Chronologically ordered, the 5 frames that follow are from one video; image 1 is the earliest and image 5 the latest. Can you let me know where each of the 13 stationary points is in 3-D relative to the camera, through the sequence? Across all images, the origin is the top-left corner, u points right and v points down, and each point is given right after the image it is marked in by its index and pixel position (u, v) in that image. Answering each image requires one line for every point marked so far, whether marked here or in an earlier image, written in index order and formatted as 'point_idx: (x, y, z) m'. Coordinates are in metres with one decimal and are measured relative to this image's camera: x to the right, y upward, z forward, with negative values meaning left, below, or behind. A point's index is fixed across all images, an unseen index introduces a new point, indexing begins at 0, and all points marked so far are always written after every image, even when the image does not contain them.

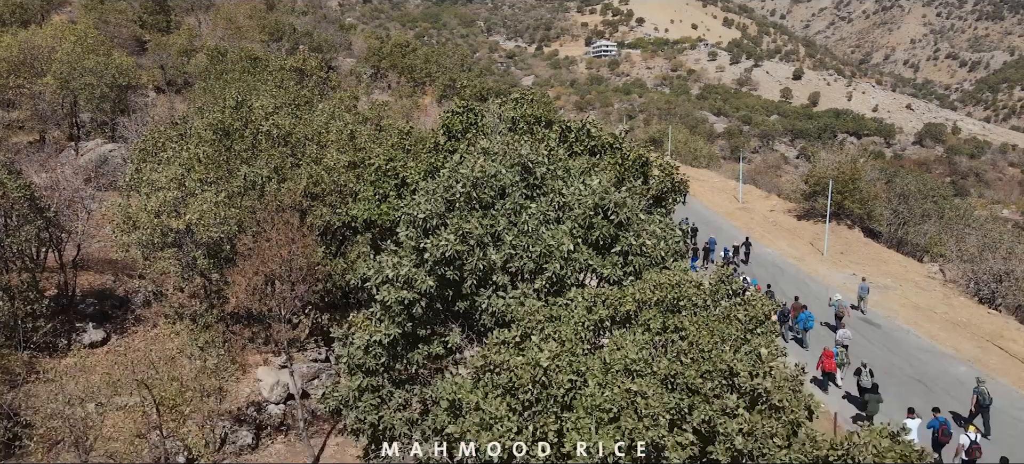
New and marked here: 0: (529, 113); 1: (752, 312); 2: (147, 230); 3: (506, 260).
0: (+0.5, +3.4, +18.1) m
1: (+4.3, -1.4, +11.6) m
2: (-10.9, 0.0, +19.4) m
3: (-0.1, -0.5, +12.4) m
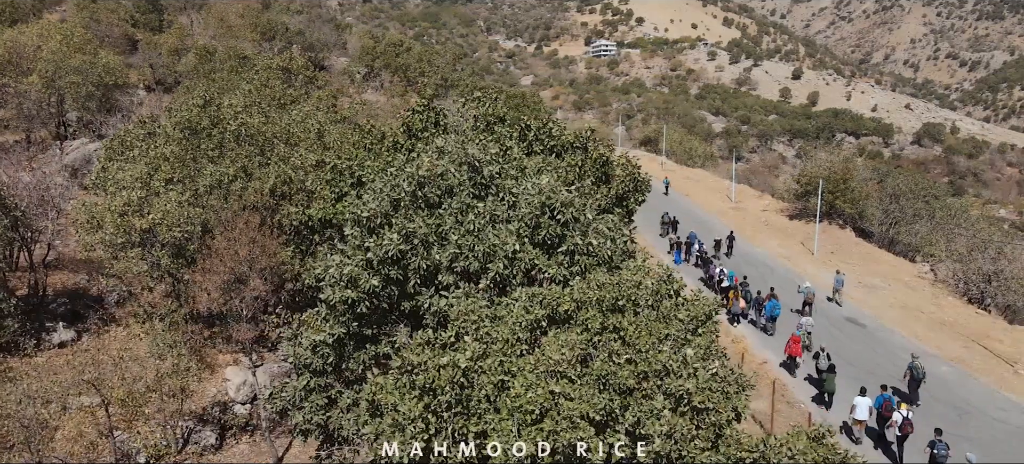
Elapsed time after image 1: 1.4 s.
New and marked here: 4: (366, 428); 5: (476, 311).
0: (-0.5, +3.4, +18.0) m
1: (+3.2, -1.4, +11.5) m
2: (-11.9, +0.1, +19.3) m
3: (-1.1, -0.5, +12.3) m
4: (-2.4, -3.0, +10.0) m
5: (-0.6, -1.4, +11.1) m
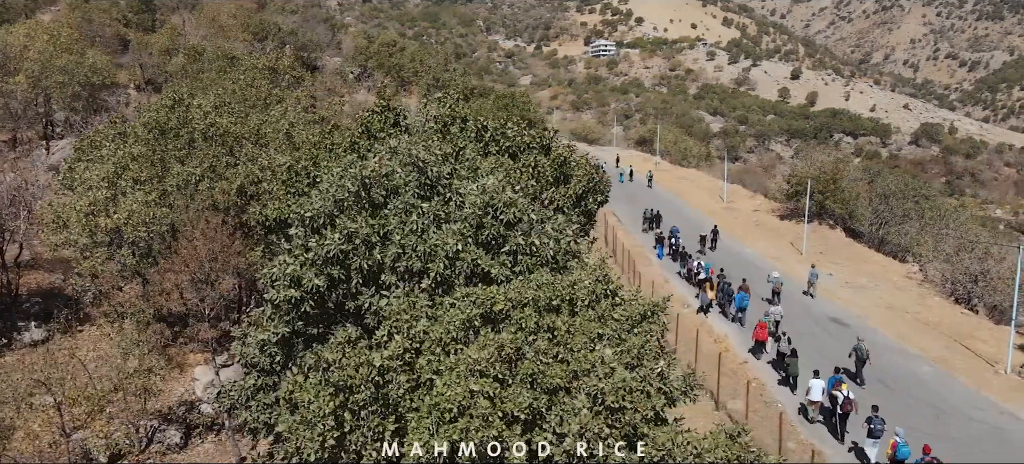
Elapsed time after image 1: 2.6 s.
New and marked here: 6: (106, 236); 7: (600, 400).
0: (-1.6, +3.4, +18.1) m
1: (+2.1, -1.4, +11.5) m
2: (-13.0, +0.1, +19.4) m
3: (-2.2, -0.5, +12.4) m
4: (-3.5, -3.0, +10.1) m
5: (-1.7, -1.4, +11.1) m
6: (-12.2, -0.1, +19.5) m
7: (+1.3, -2.5, +9.5) m
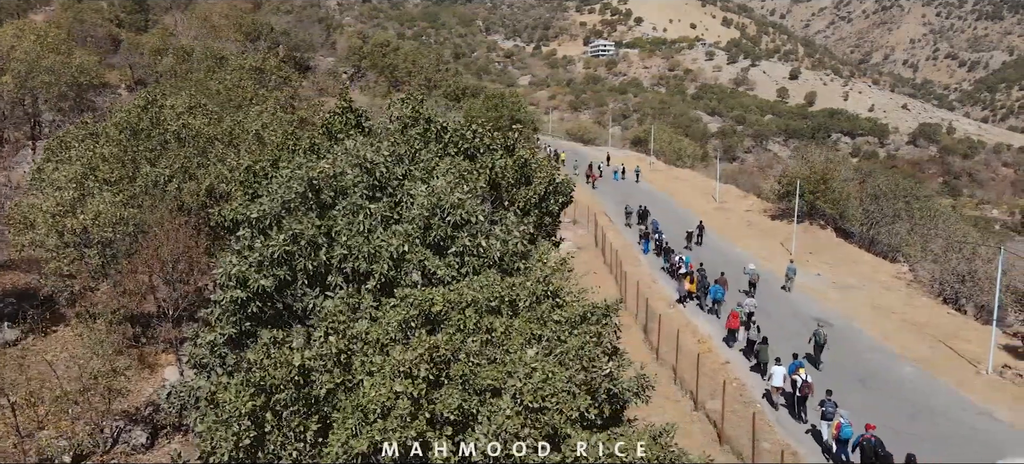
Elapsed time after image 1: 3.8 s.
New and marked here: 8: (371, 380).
0: (-2.7, +3.4, +18.2) m
1: (+1.1, -1.5, +11.6) m
2: (-14.1, +0.1, +19.4) m
3: (-3.3, -0.5, +12.4) m
4: (-4.5, -3.1, +10.2) m
5: (-2.8, -1.4, +11.2) m
6: (-13.2, -0.1, +19.5) m
7: (+0.2, -2.5, +9.5) m
8: (-2.0, -2.2, +9.5) m
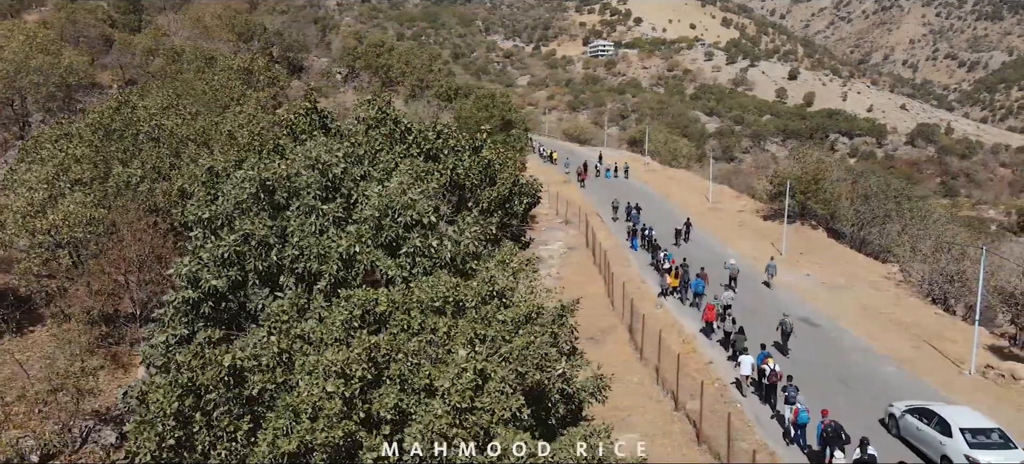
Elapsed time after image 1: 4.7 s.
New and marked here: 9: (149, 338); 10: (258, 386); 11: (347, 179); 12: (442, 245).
0: (-3.6, +3.4, +18.2) m
1: (+0.1, -1.5, +11.6) m
2: (-15.0, 0.0, +19.5) m
3: (-4.3, -0.5, +12.5) m
4: (-5.5, -3.1, +10.2) m
5: (-3.8, -1.4, +11.2) m
6: (-14.2, -0.1, +19.6) m
7: (-0.7, -2.5, +9.6) m
8: (-3.0, -2.2, +9.6) m
9: (-8.1, -2.4, +14.7) m
10: (-3.7, -2.3, +9.7) m
11: (-3.5, +1.2, +14.1) m
12: (-1.4, -0.3, +13.2) m
